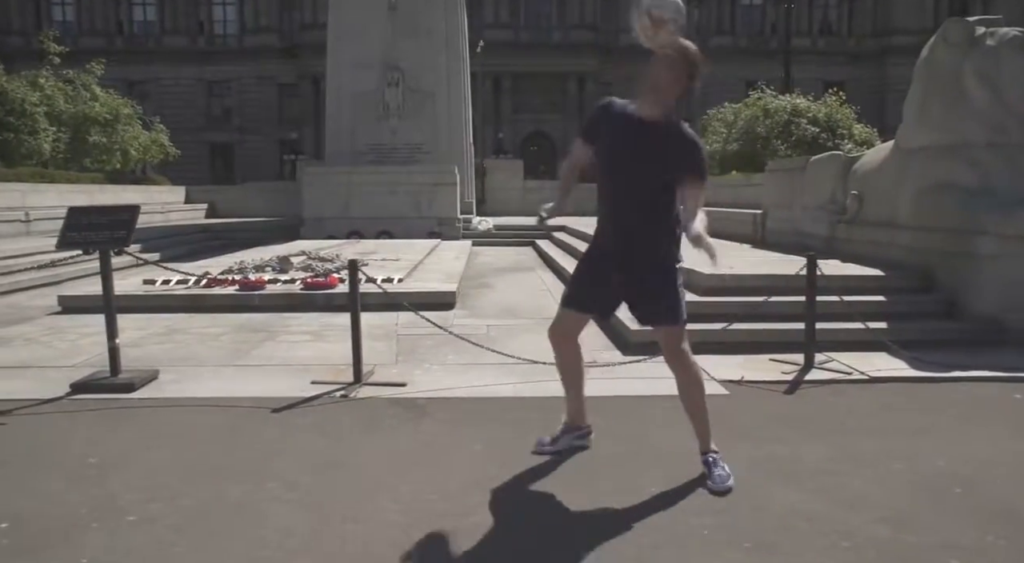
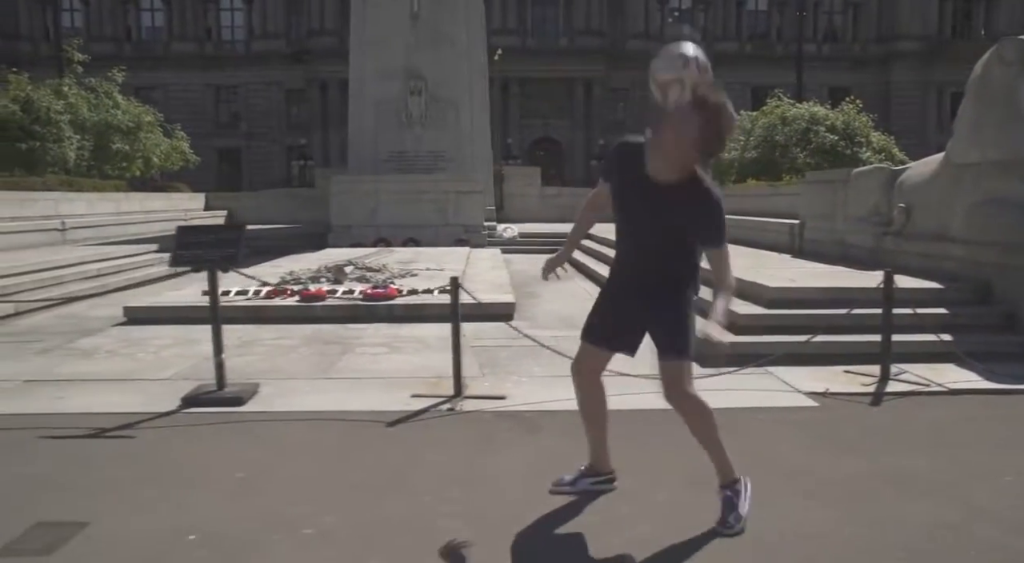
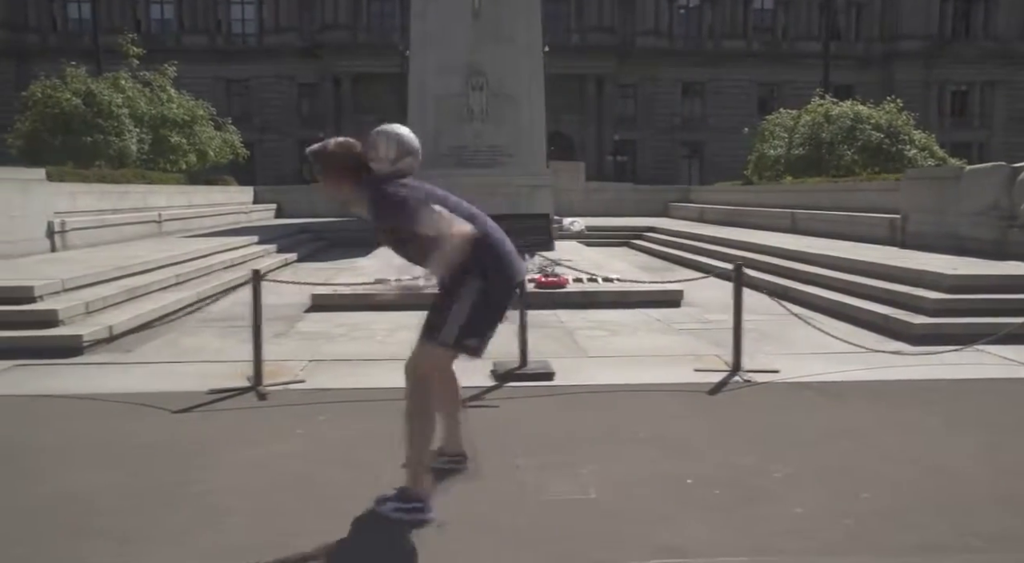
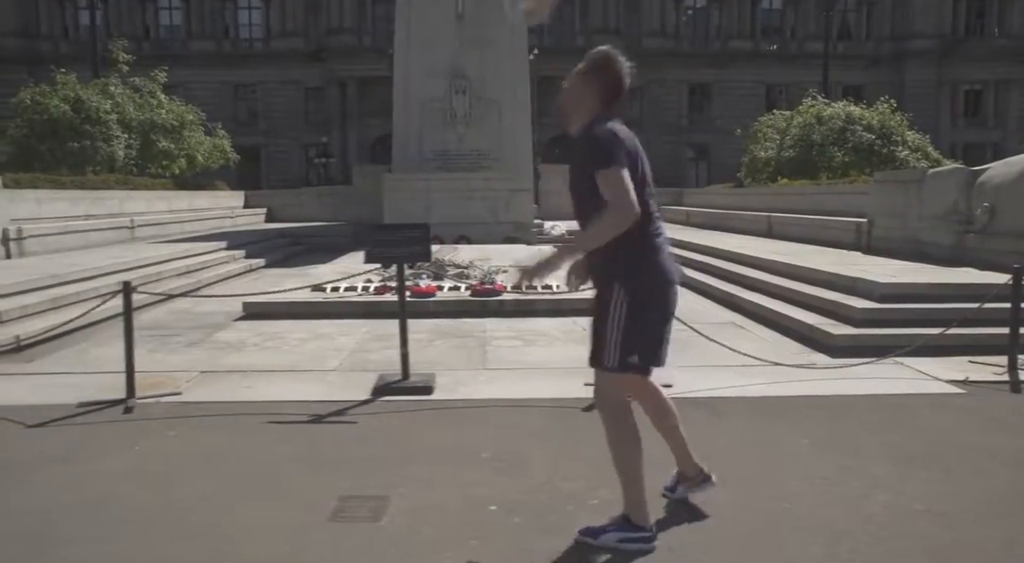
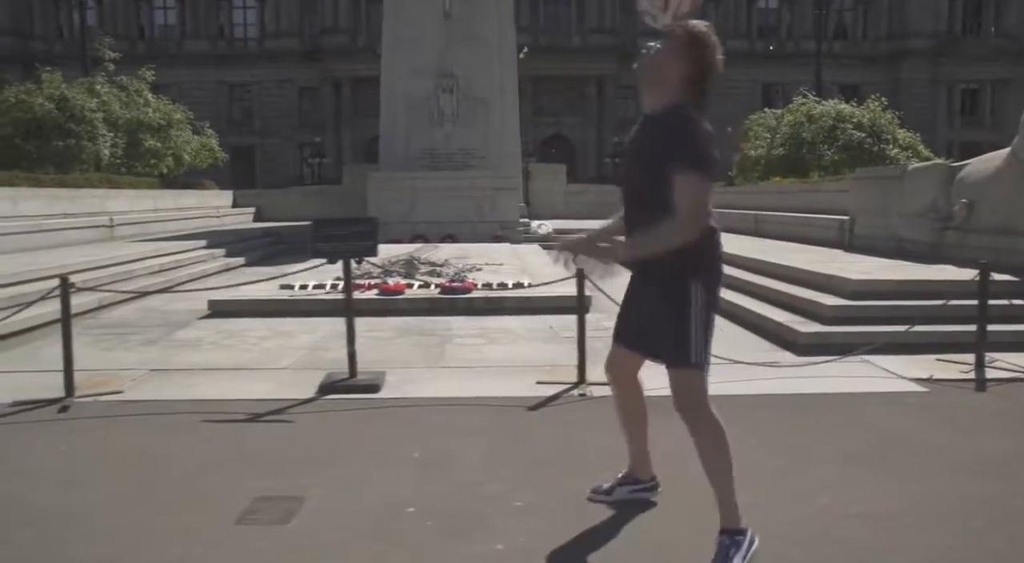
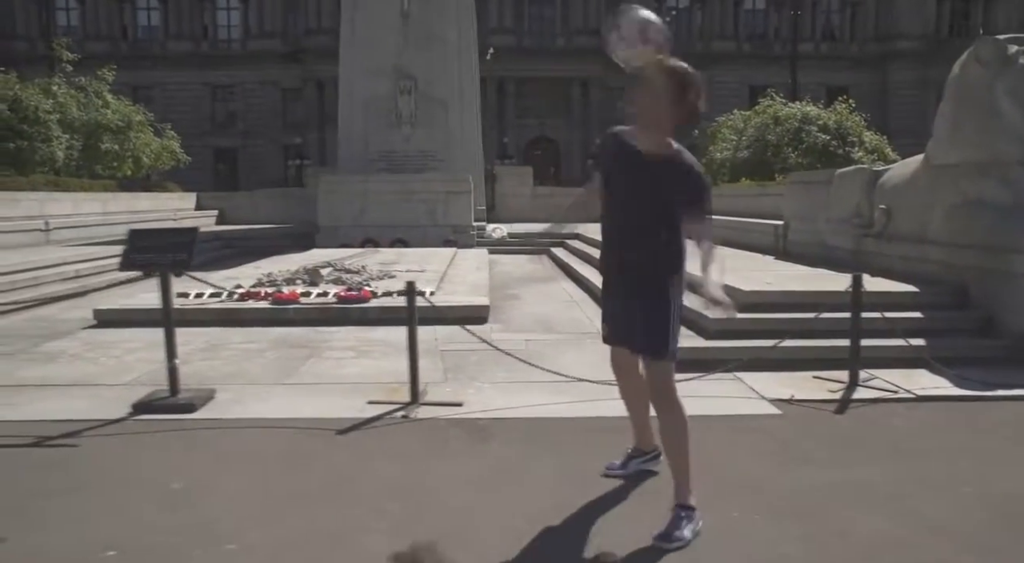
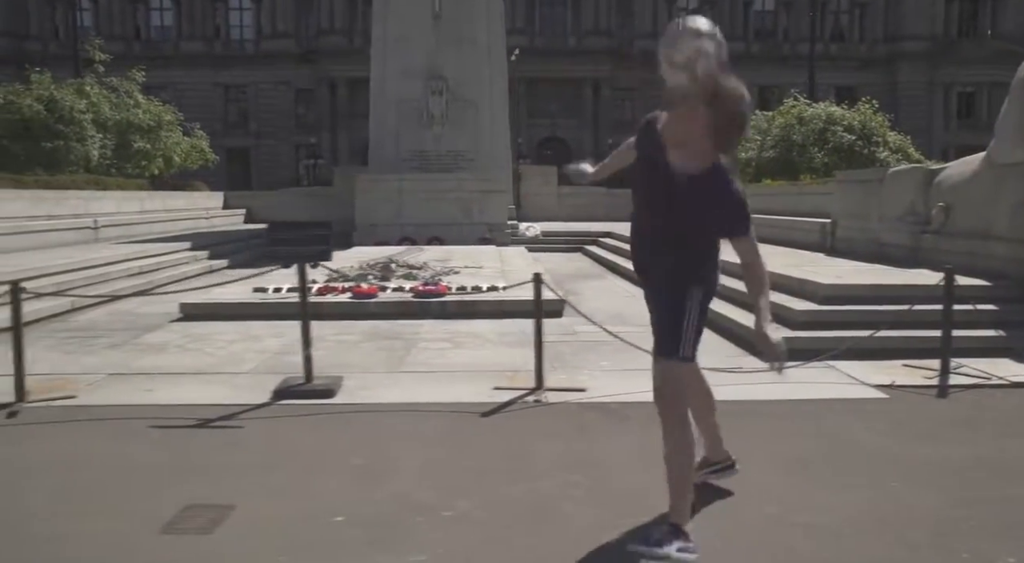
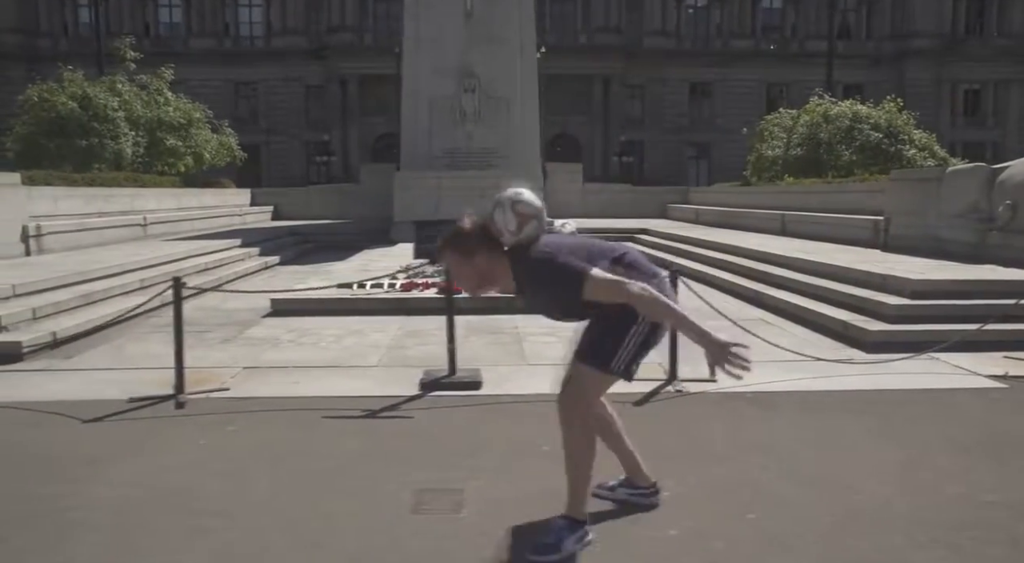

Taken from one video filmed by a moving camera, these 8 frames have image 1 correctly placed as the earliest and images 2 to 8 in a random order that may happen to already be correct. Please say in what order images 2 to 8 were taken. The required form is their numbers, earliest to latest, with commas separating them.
6, 2, 7, 5, 4, 8, 3
